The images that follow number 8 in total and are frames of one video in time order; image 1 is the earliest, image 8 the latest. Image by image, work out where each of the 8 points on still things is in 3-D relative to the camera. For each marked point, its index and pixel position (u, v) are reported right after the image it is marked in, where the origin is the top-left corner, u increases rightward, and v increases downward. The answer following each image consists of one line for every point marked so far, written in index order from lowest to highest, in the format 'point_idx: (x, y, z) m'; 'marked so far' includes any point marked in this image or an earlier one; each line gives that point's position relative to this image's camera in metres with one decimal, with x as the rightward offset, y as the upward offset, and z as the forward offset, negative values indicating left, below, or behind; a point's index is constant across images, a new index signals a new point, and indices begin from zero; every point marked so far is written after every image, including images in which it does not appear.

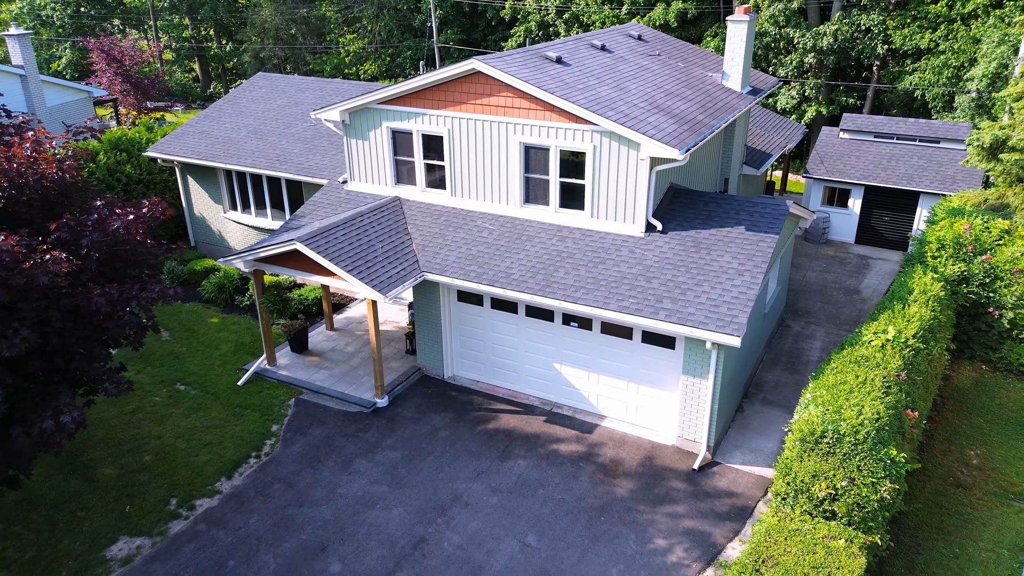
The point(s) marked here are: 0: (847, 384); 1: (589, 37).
0: (+4.1, -1.2, +9.3) m
1: (+1.5, +4.9, +14.8) m
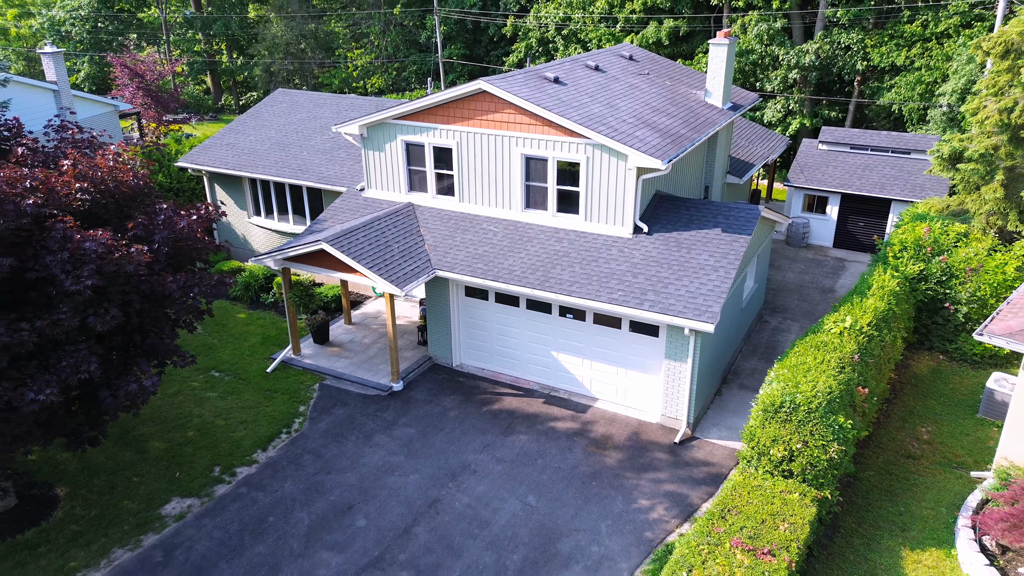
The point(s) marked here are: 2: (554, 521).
0: (+4.1, -1.1, +10.7) m
1: (+1.5, +4.9, +16.2) m
2: (+0.6, -3.1, +10.2) m
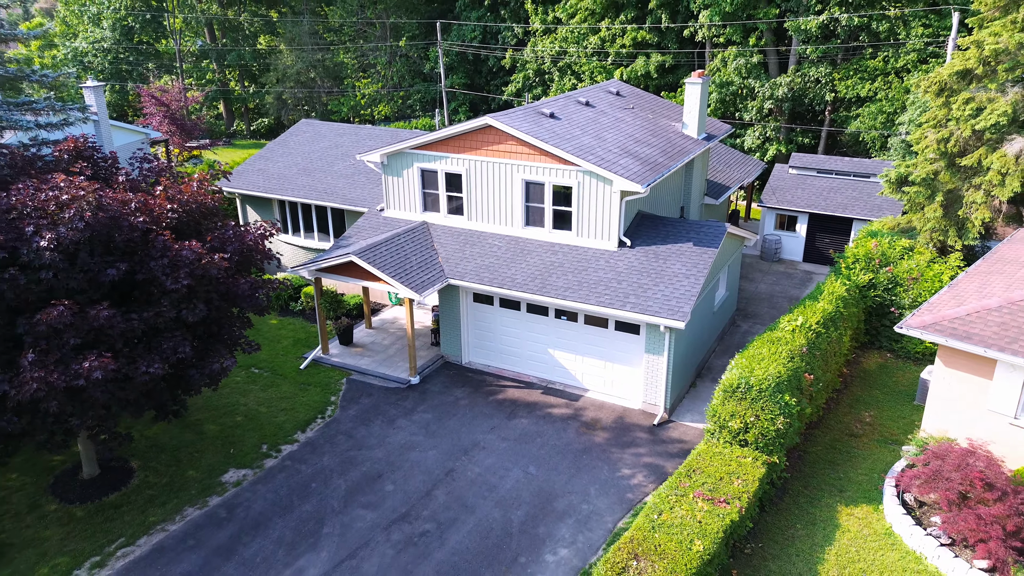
0: (+4.2, -1.1, +12.8) m
1: (+1.6, +4.7, +18.5) m
2: (+0.6, -3.2, +12.3) m
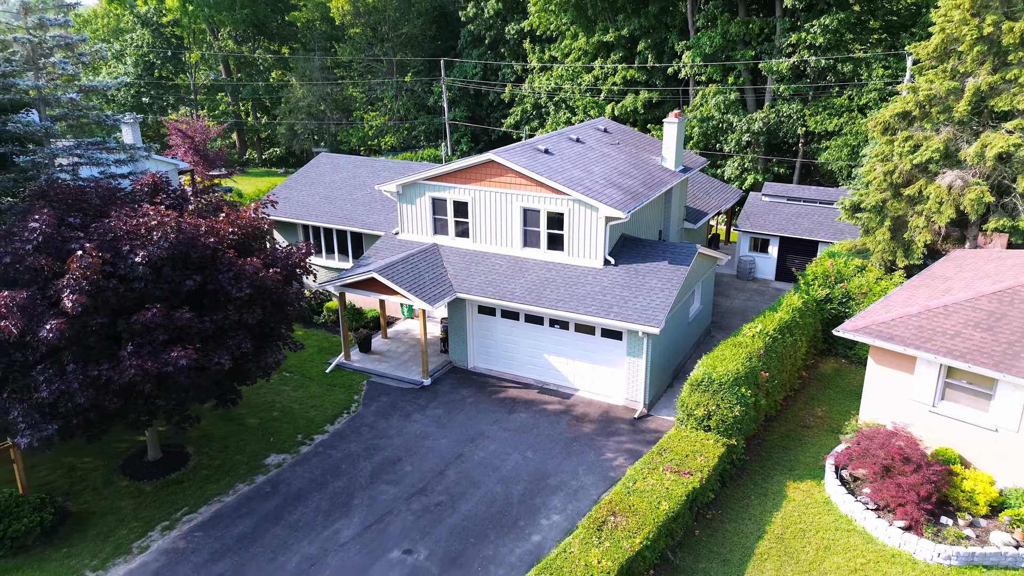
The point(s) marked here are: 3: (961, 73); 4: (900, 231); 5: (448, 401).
0: (+4.2, -1.3, +15.0) m
1: (+1.6, +4.3, +20.9) m
2: (+0.6, -3.4, +14.4) m
3: (+10.6, +5.1, +18.1) m
4: (+10.0, +1.5, +19.5) m
5: (-1.4, -2.5, +16.9) m
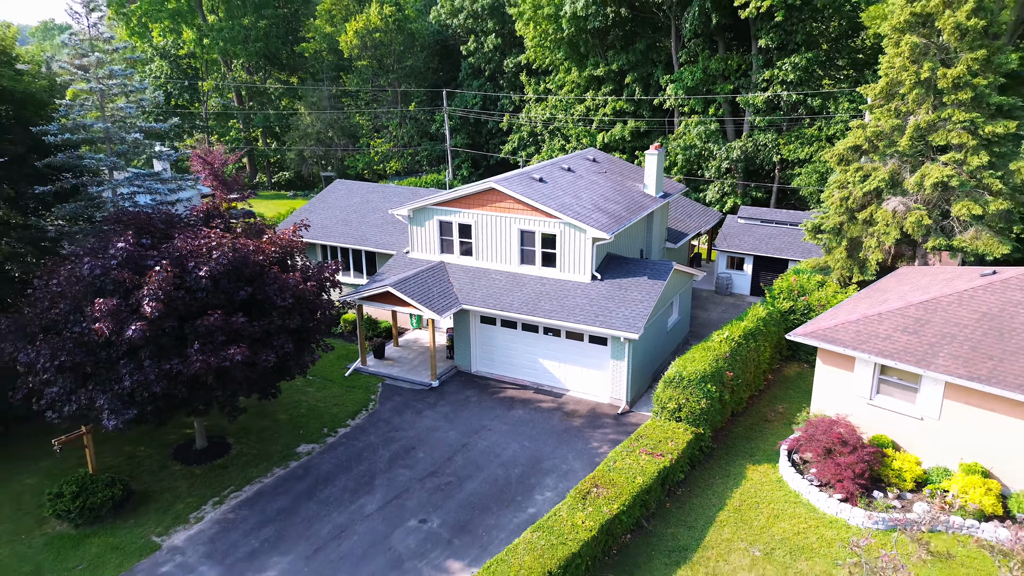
0: (+4.2, -1.6, +17.3) m
1: (+1.5, +3.9, +23.4) m
2: (+0.6, -3.6, +16.7) m
3: (+10.6, +4.8, +20.6) m
4: (+10.0, +1.1, +21.9) m
5: (-1.5, -2.8, +19.2) m
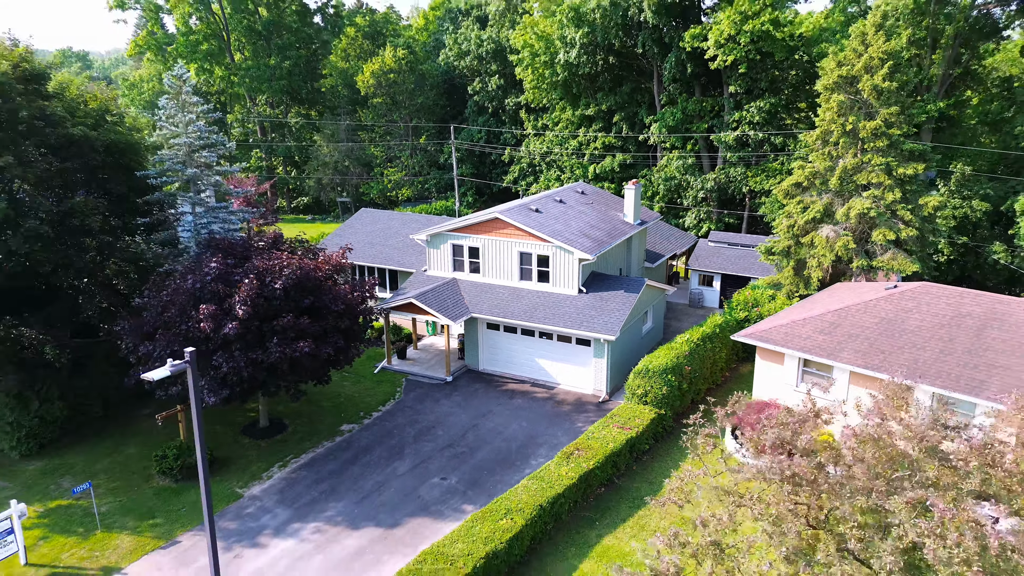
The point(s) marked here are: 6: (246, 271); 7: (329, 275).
0: (+4.2, -1.9, +21.5) m
1: (+1.5, +3.4, +27.7) m
2: (+0.6, -3.9, +20.9) m
3: (+10.6, +4.4, +25.0) m
4: (+10.0, +0.7, +26.2) m
5: (-1.4, -3.2, +23.4) m
6: (-6.4, +0.4, +18.2) m
7: (-4.7, +0.3, +19.6) m
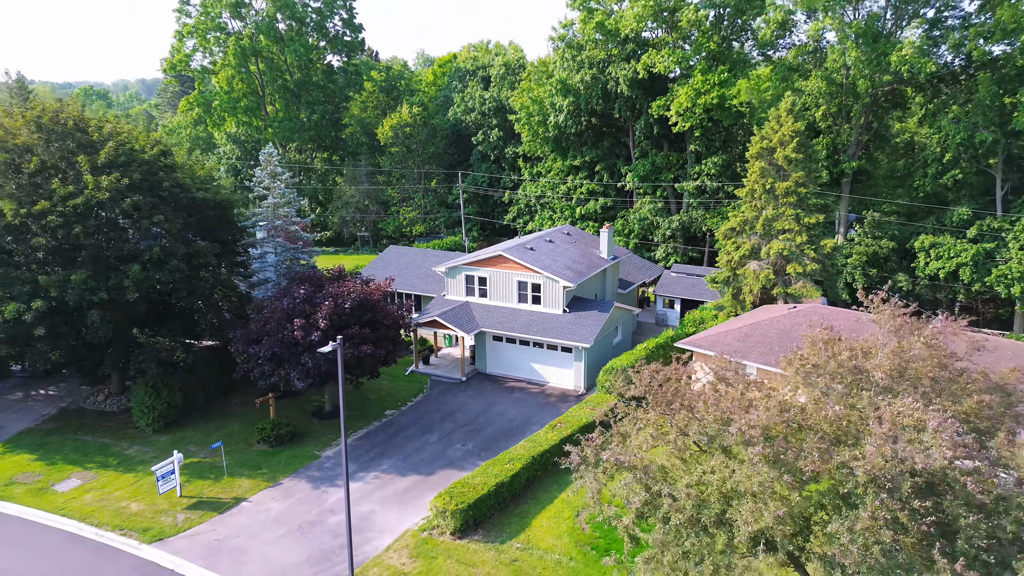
0: (+4.2, -2.7, +28.8) m
1: (+1.5, +2.4, +35.2) m
2: (+0.6, -4.7, +28.0) m
3: (+10.6, +3.5, +32.5) m
4: (+10.0, -0.3, +33.6) m
5: (-1.4, -4.0, +30.6) m
6: (-6.3, -0.2, +25.5) m
7: (-4.7, -0.4, +26.9) m
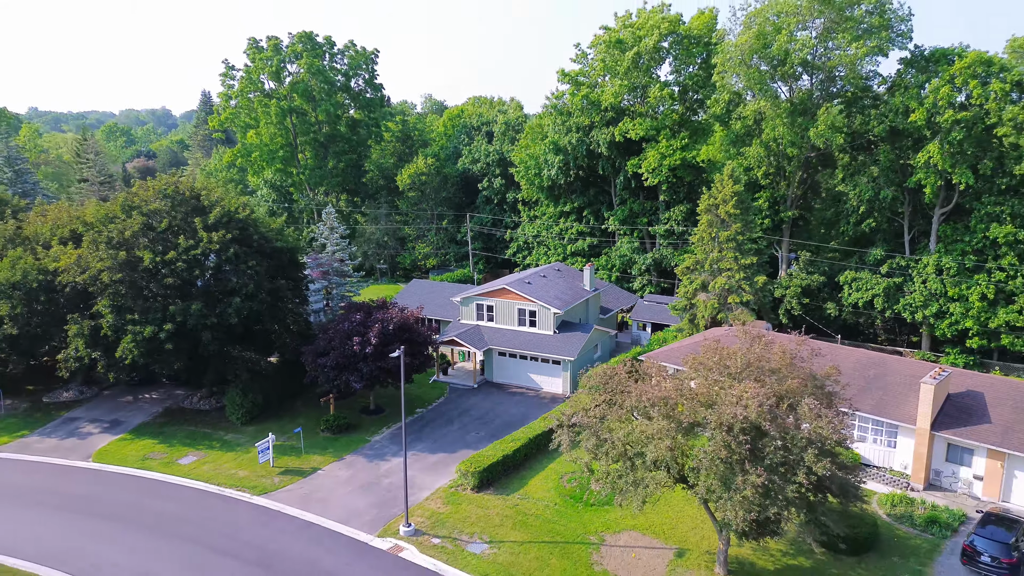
0: (+4.3, -4.0, +37.4) m
1: (+1.6, +0.9, +43.9) m
2: (+0.7, -5.9, +36.5) m
3: (+10.7, +2.1, +41.3) m
4: (+10.1, -1.7, +42.2) m
5: (-1.4, -5.4, +39.1) m
6: (-6.3, -1.4, +34.1) m
7: (-4.6, -1.6, +35.5) m
